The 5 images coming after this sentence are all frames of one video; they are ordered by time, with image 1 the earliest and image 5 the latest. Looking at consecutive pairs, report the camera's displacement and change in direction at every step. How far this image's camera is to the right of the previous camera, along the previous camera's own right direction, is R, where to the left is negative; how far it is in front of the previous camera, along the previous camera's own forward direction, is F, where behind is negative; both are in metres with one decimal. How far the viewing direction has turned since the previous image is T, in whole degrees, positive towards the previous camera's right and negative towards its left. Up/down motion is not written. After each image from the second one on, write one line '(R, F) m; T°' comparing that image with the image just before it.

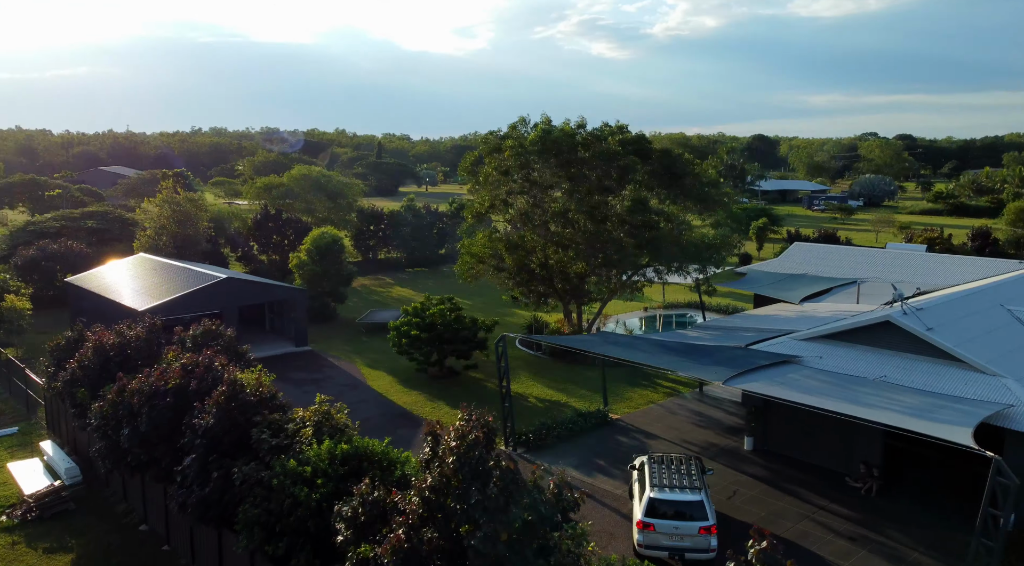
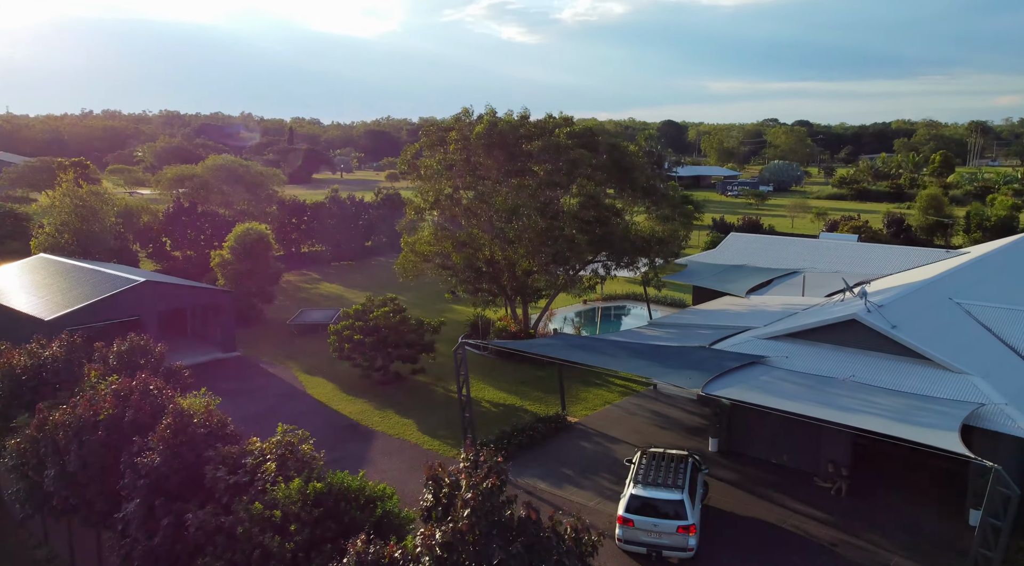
(-0.9, +0.9) m; +6°
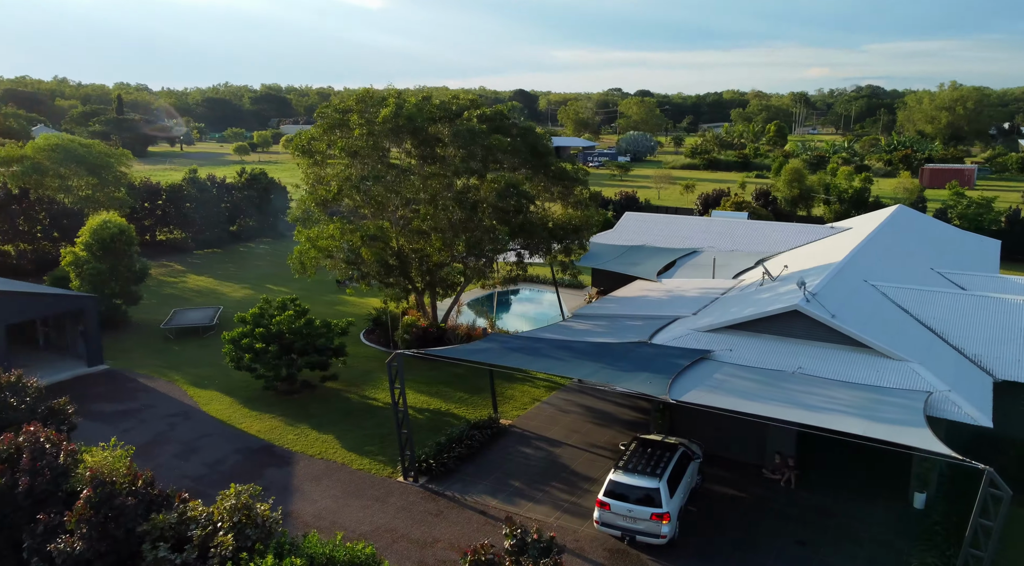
(-1.5, +1.4) m; +11°
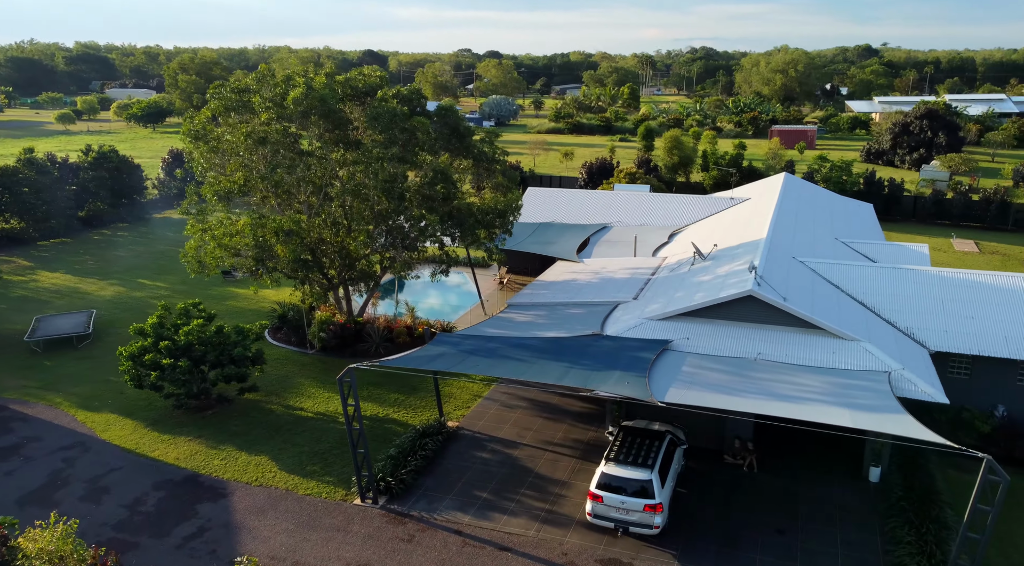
(-1.7, +1.1) m; +10°
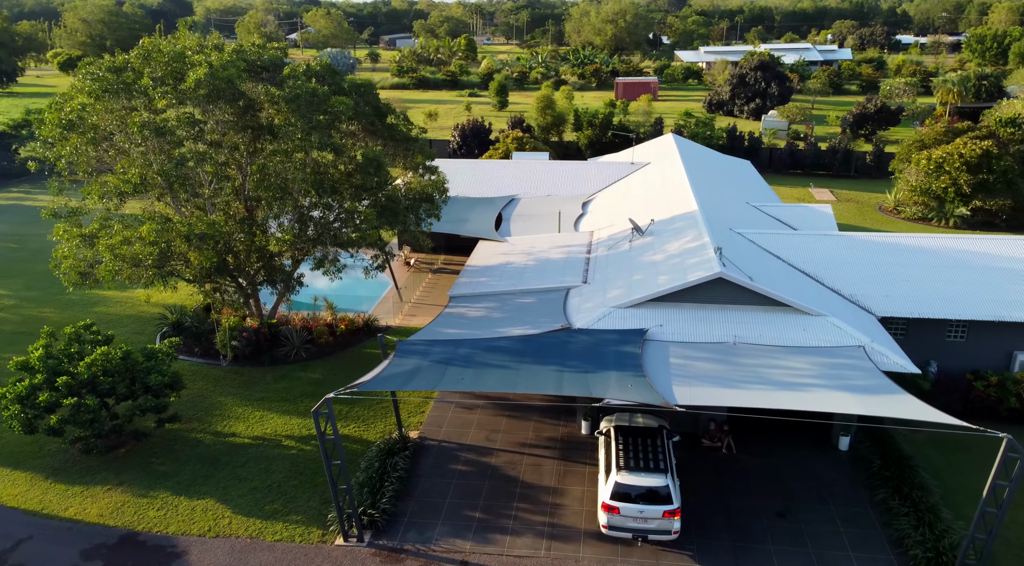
(-2.4, +1.3) m; +12°
